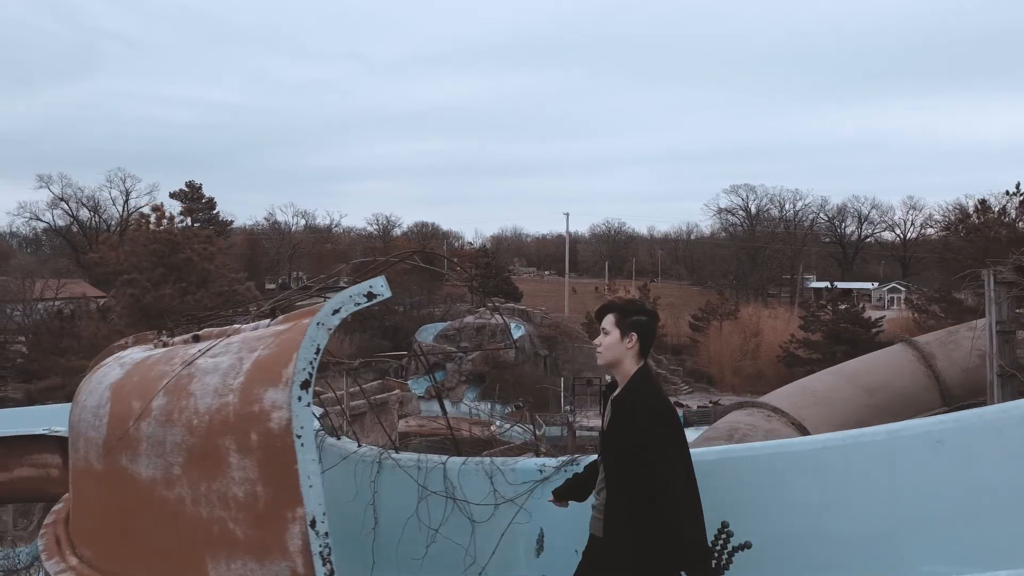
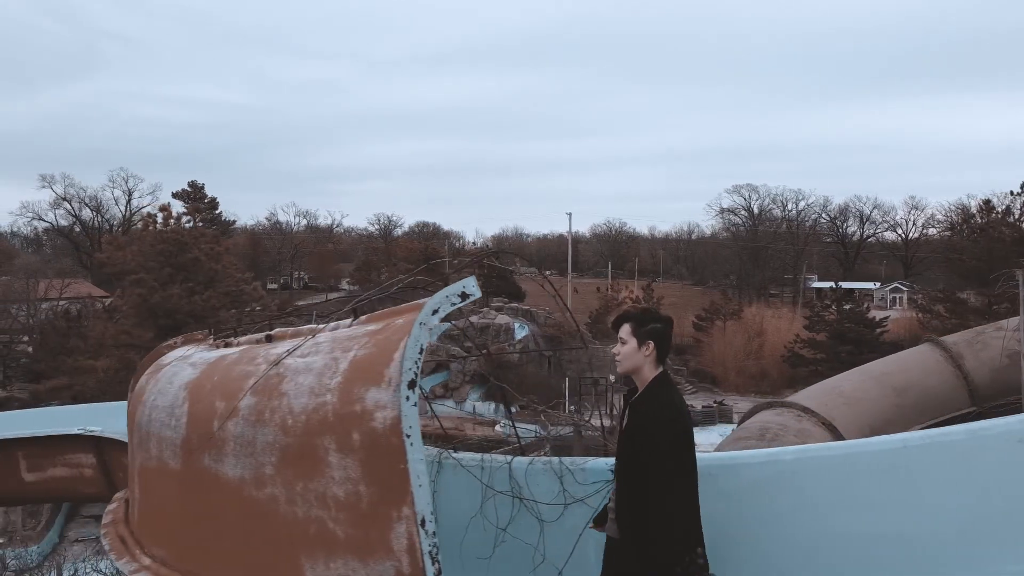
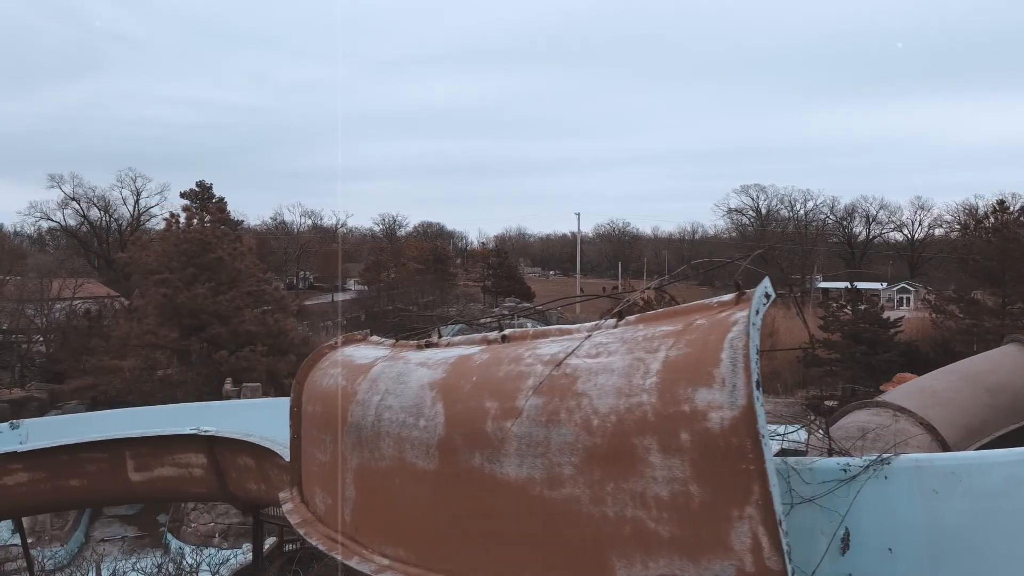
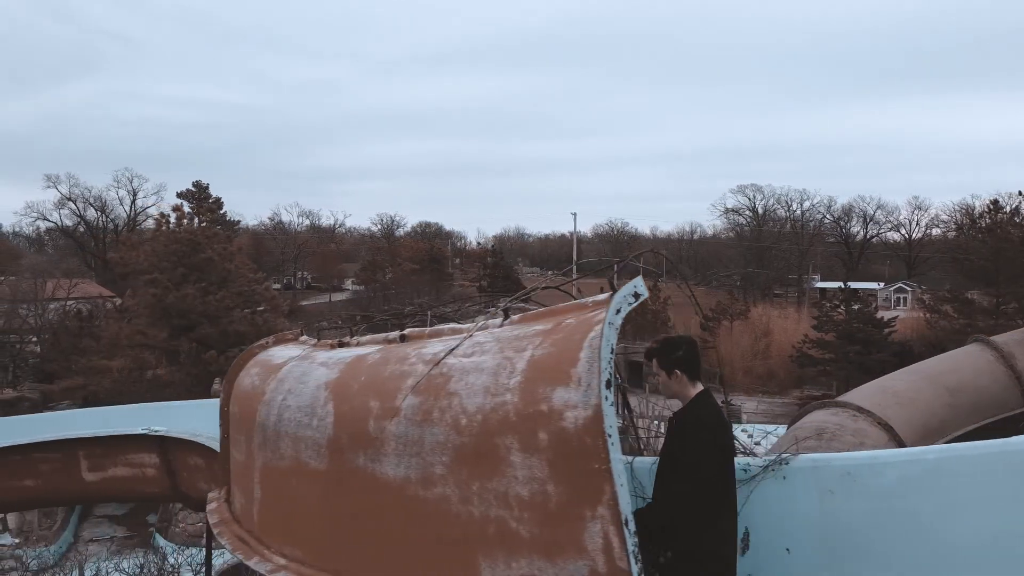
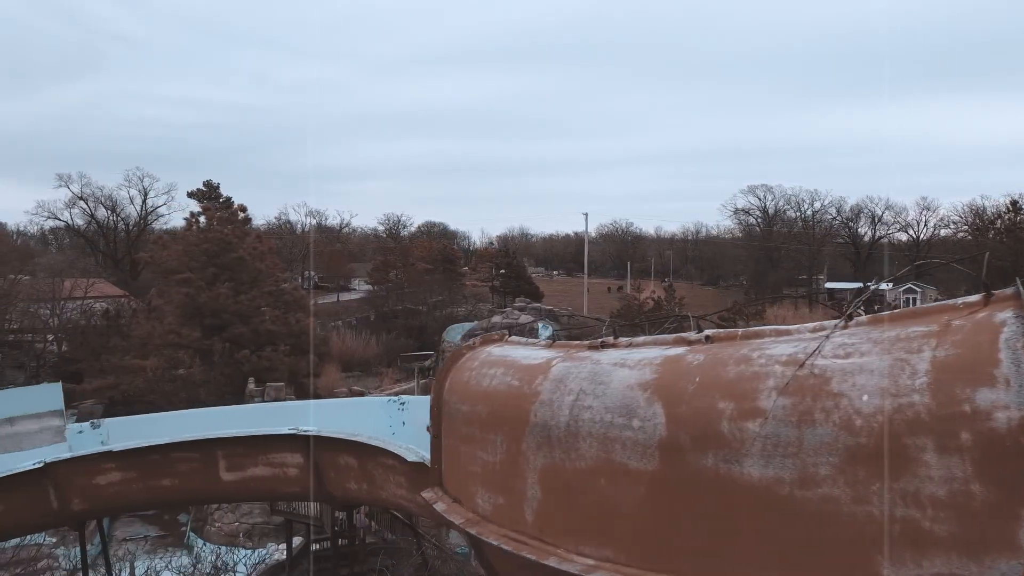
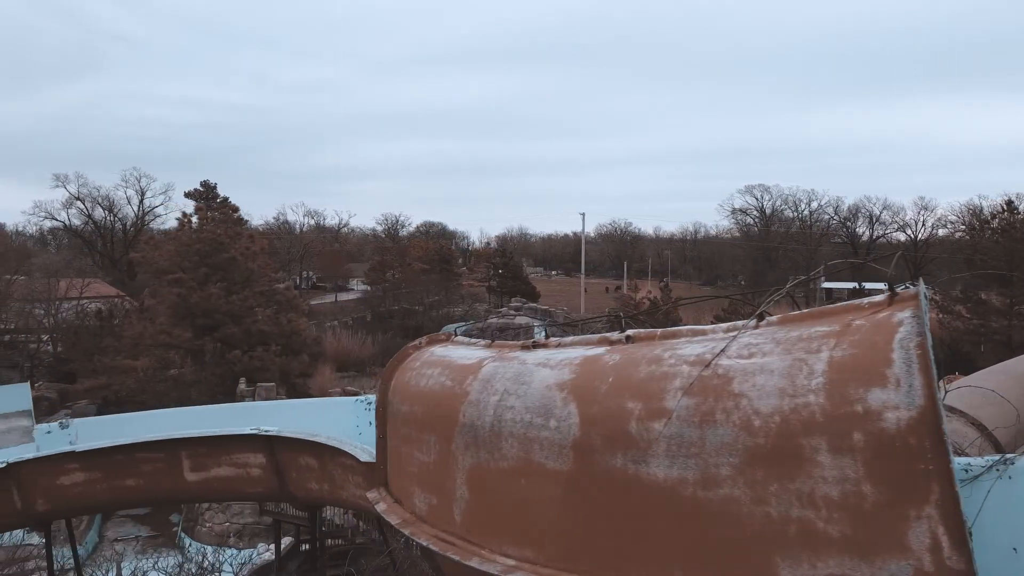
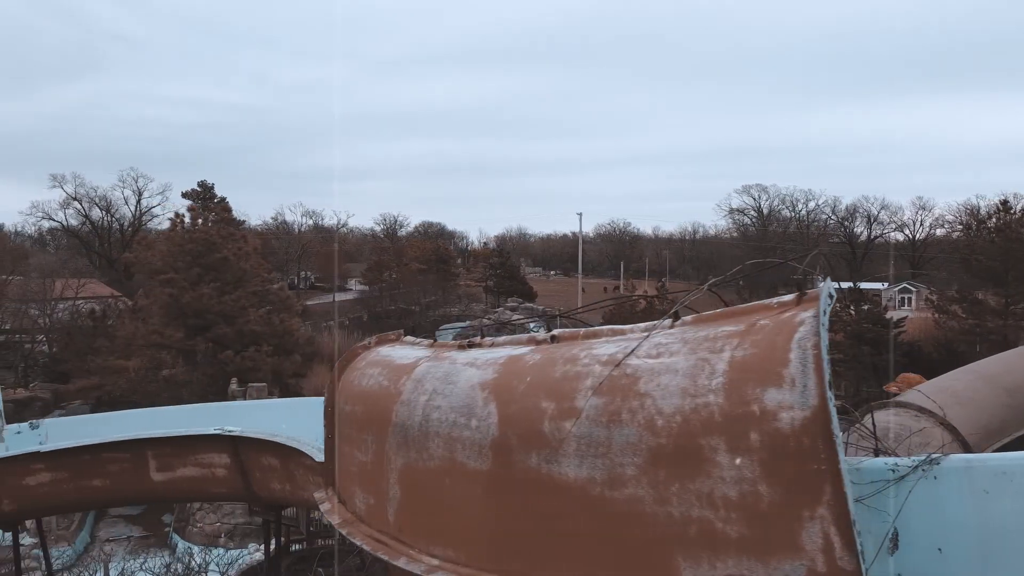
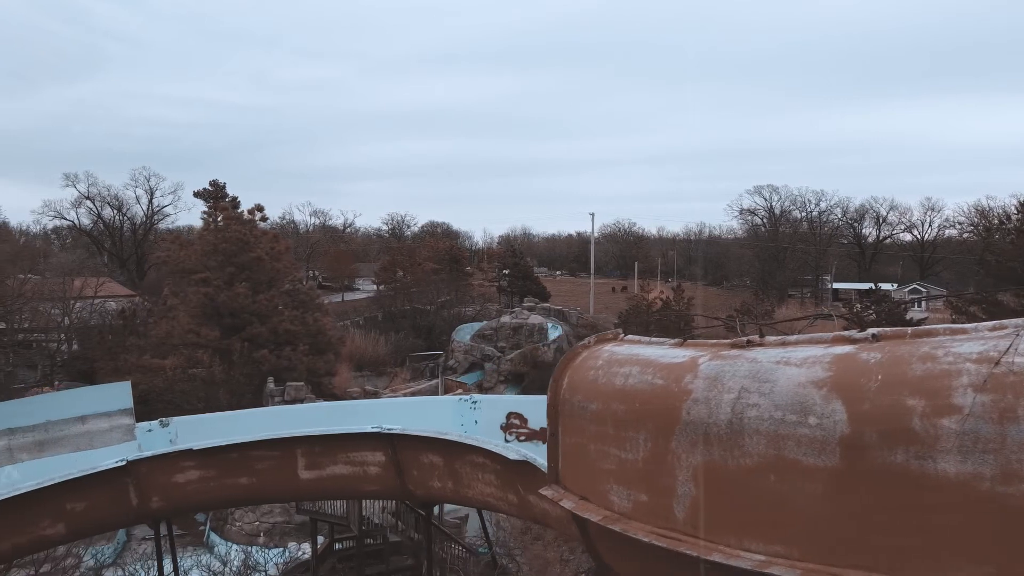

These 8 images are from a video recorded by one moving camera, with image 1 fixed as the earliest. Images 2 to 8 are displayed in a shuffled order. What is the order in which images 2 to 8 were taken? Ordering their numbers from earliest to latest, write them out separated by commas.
2, 4, 3, 7, 6, 5, 8
